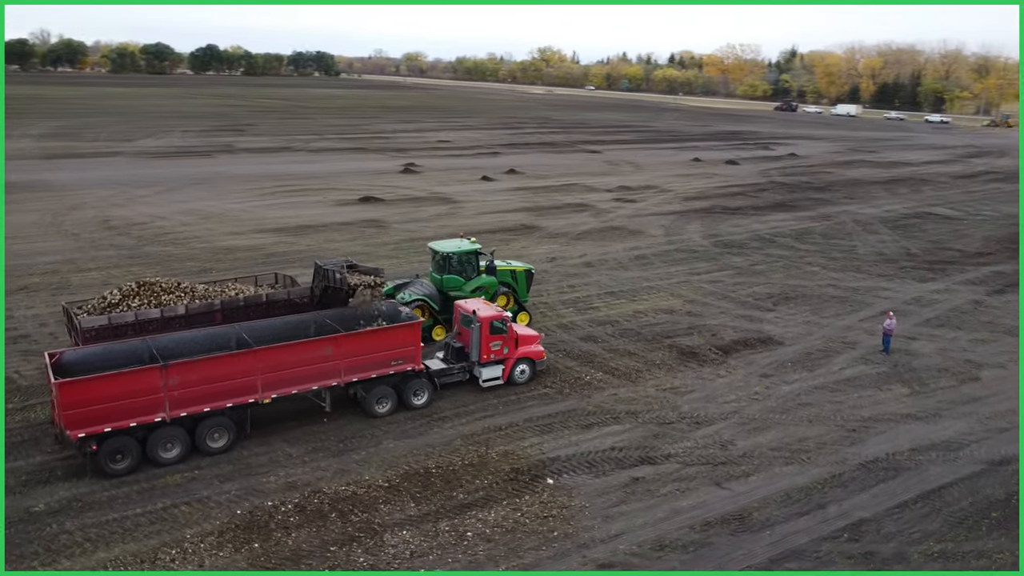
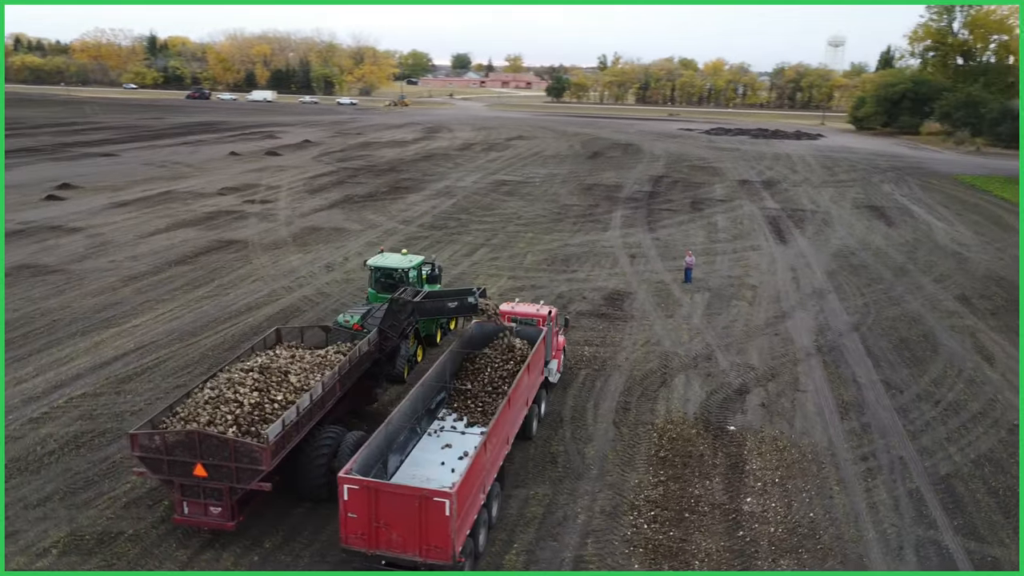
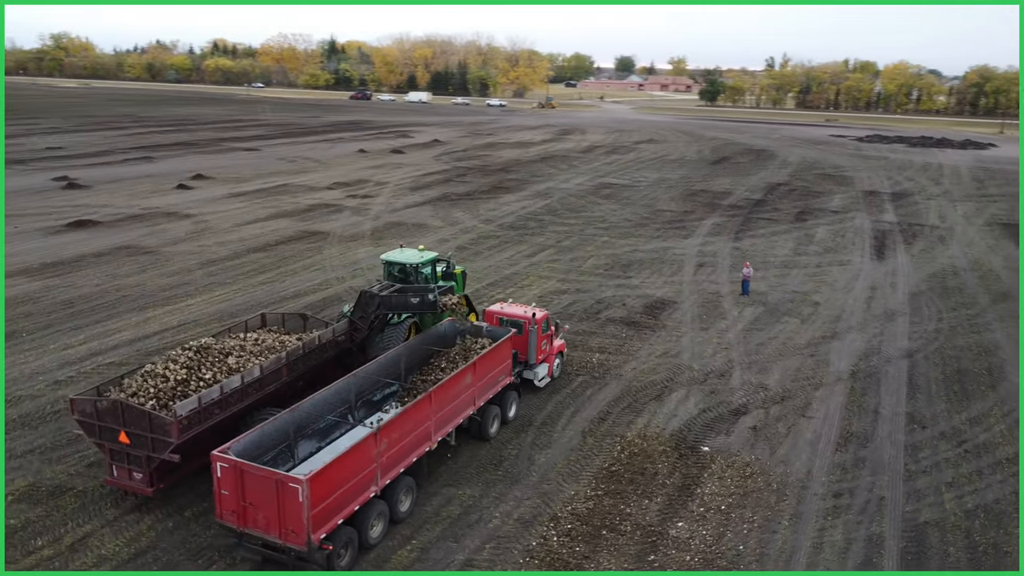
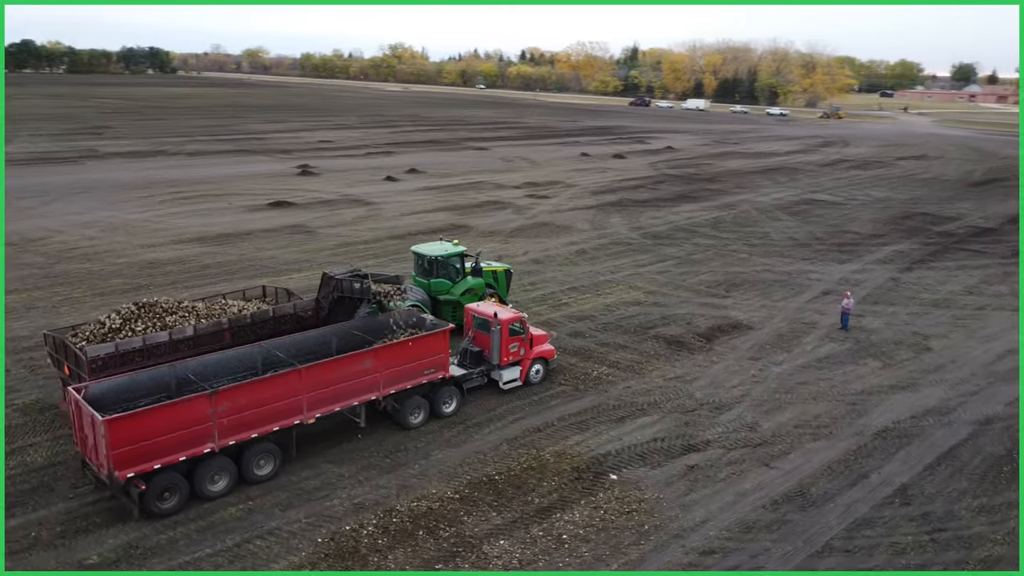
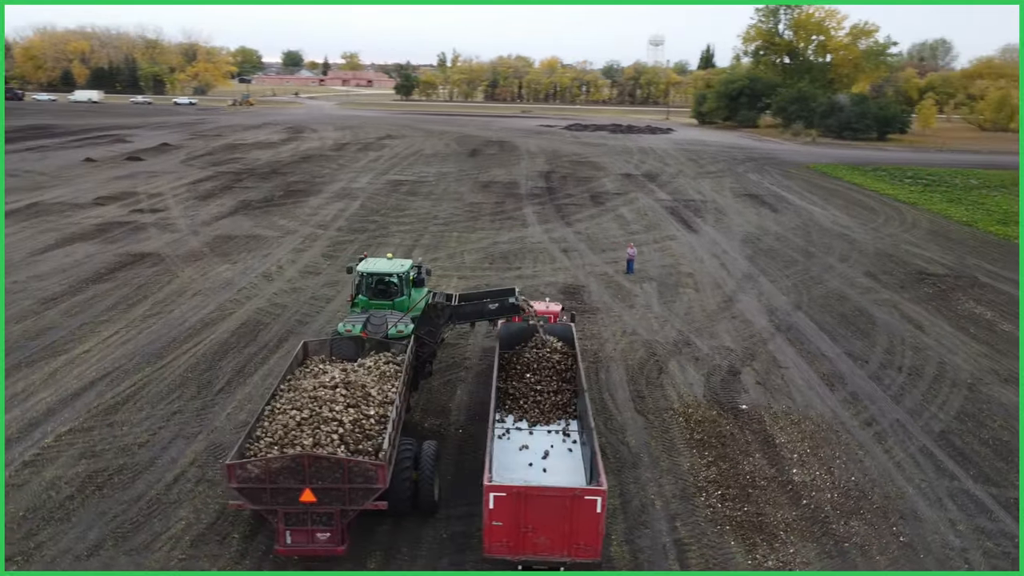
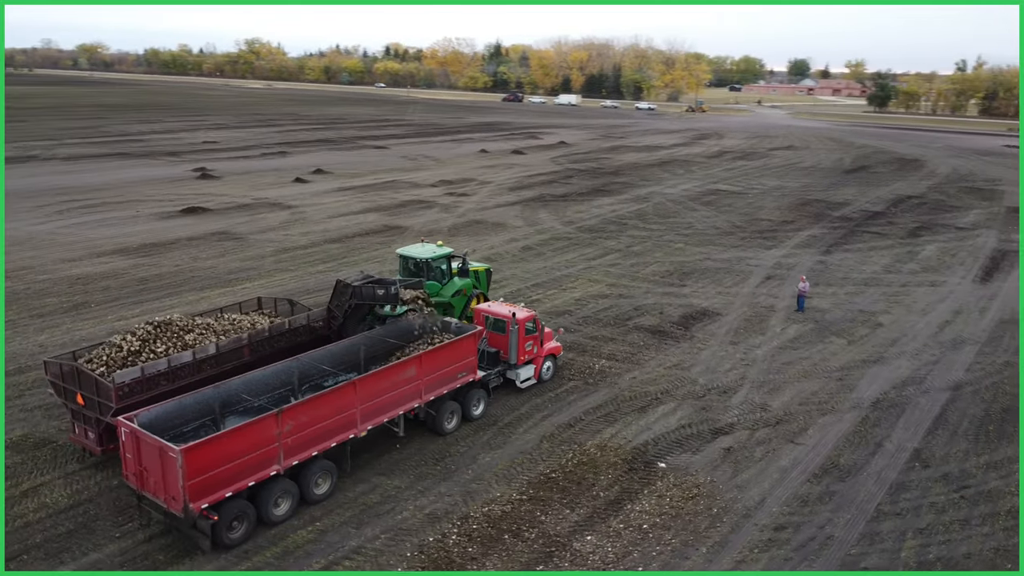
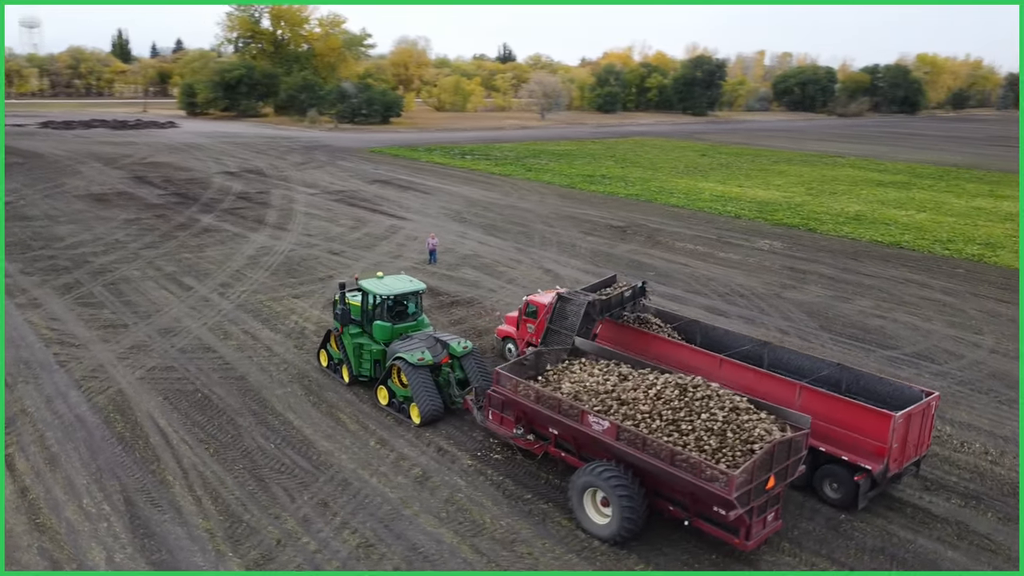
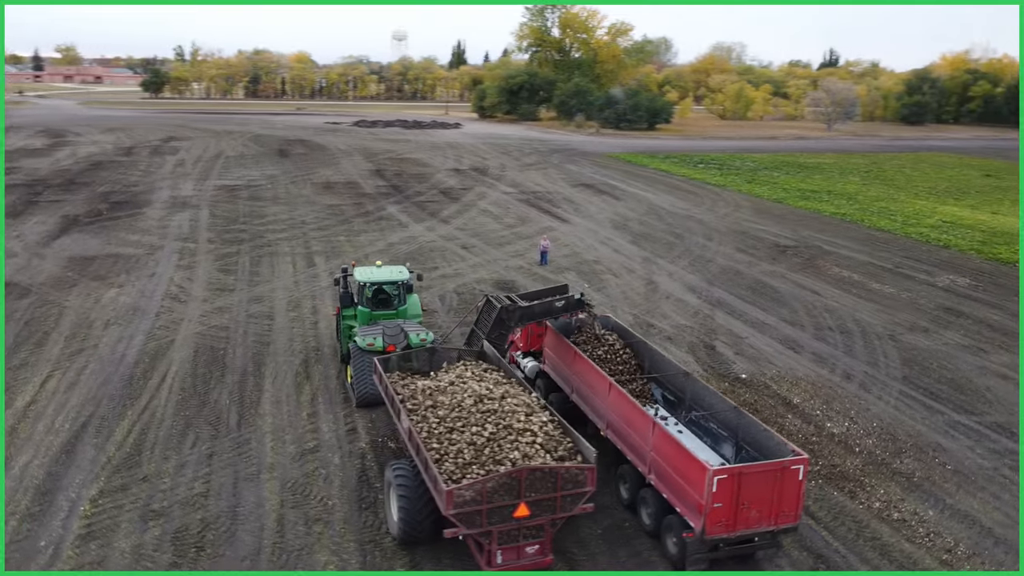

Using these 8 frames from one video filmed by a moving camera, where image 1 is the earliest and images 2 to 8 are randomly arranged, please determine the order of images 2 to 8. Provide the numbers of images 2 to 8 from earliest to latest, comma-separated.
4, 6, 3, 2, 5, 8, 7
